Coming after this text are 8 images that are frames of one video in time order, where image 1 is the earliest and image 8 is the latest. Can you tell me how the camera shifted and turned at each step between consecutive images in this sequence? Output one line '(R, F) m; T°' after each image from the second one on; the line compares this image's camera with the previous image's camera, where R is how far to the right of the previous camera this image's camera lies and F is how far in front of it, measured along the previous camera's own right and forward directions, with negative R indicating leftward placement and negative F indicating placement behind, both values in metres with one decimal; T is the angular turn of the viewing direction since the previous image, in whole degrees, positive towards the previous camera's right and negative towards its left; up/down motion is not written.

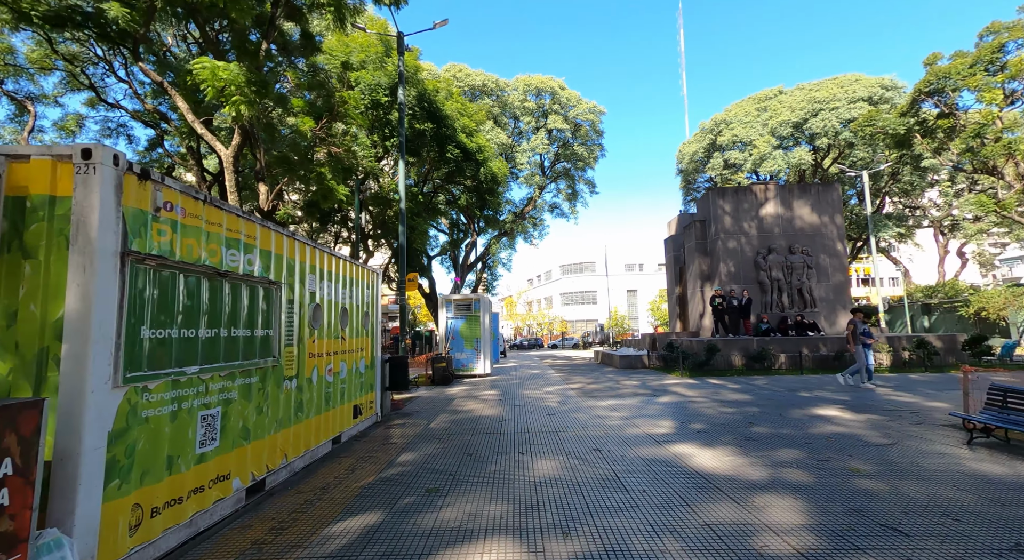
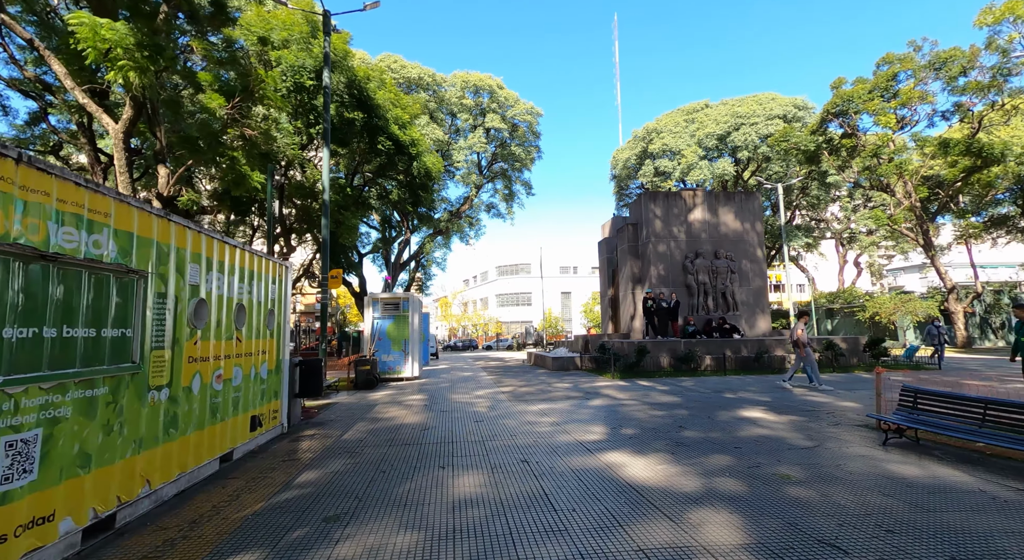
(+0.1, +0.4) m; +7°
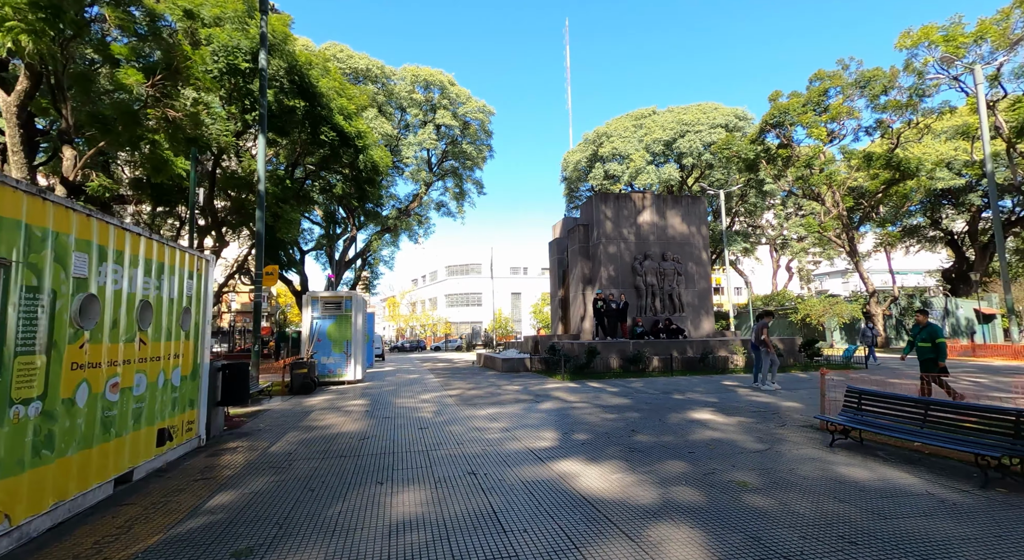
(0.0, +0.3) m; +5°
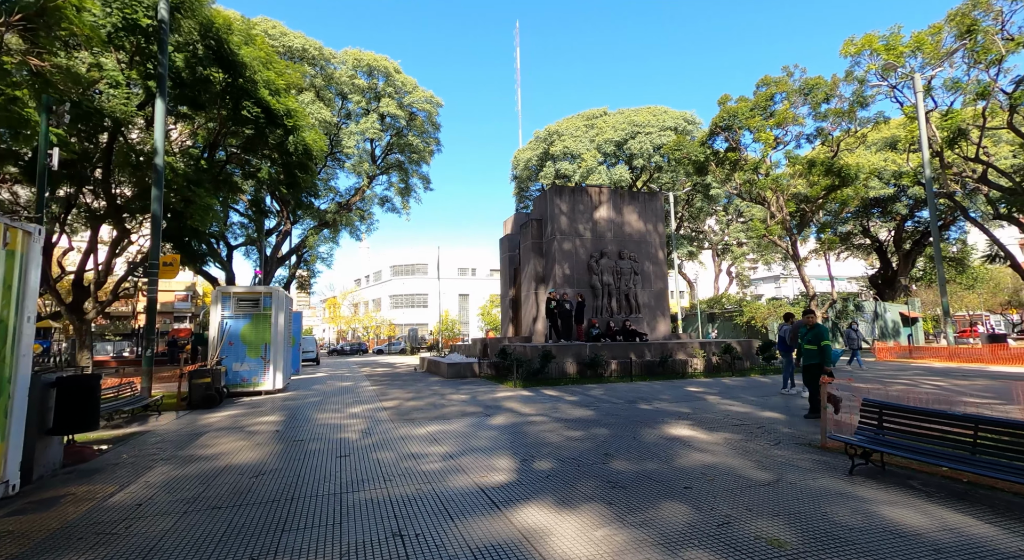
(0.0, +1.3) m; +6°
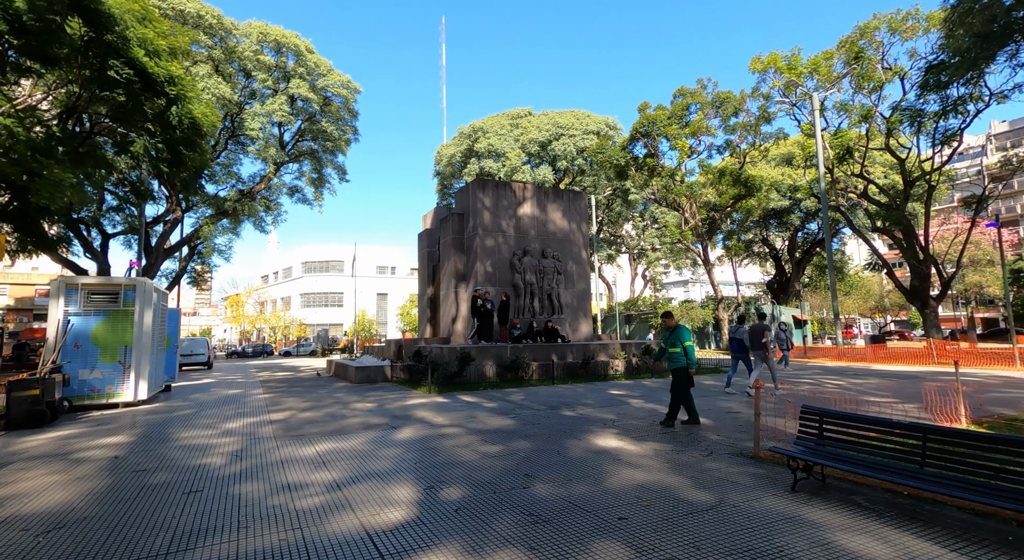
(+0.1, +0.8) m; +8°
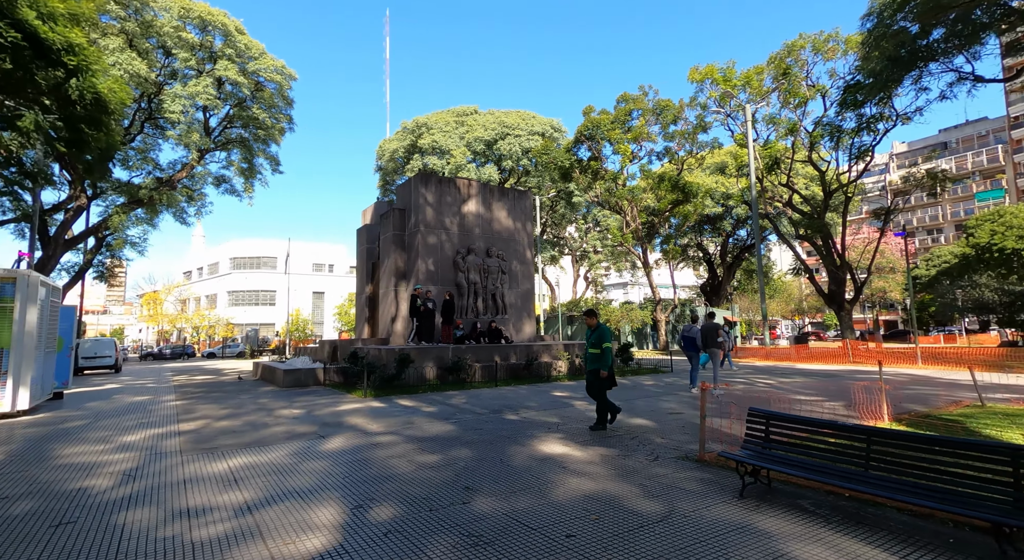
(0.0, +0.4) m; +6°
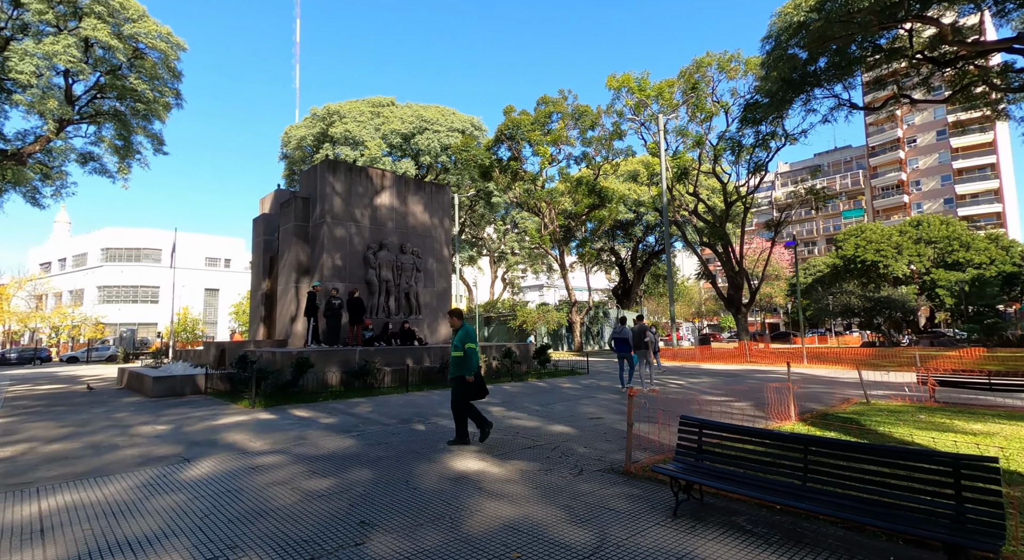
(+0.1, +0.7) m; +9°
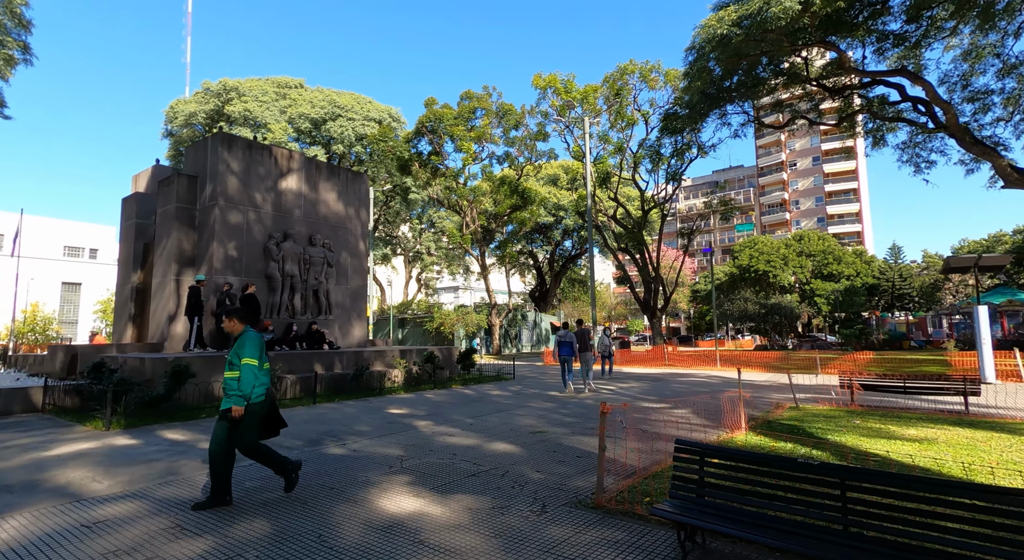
(-0.3, +1.1) m; +9°
